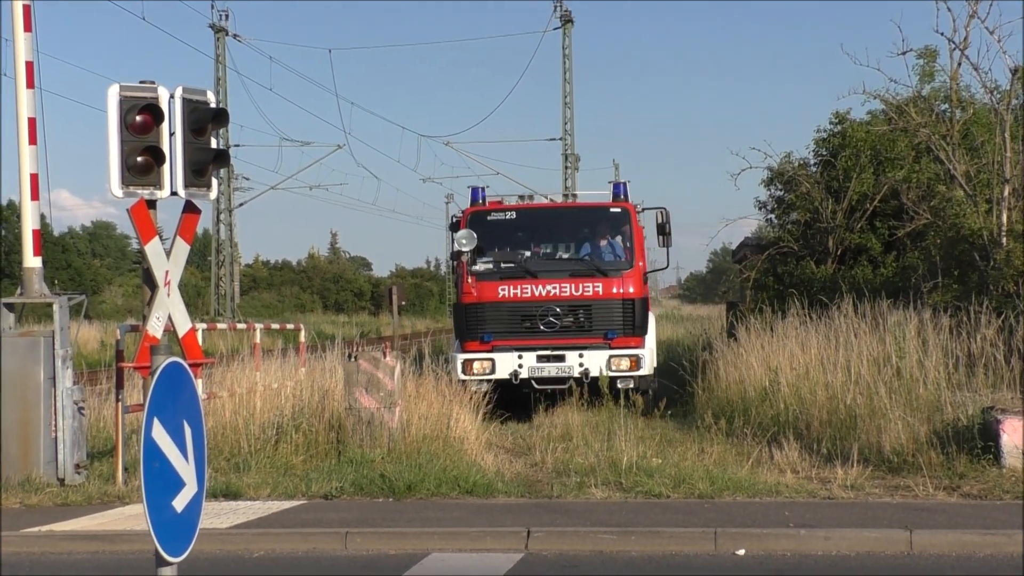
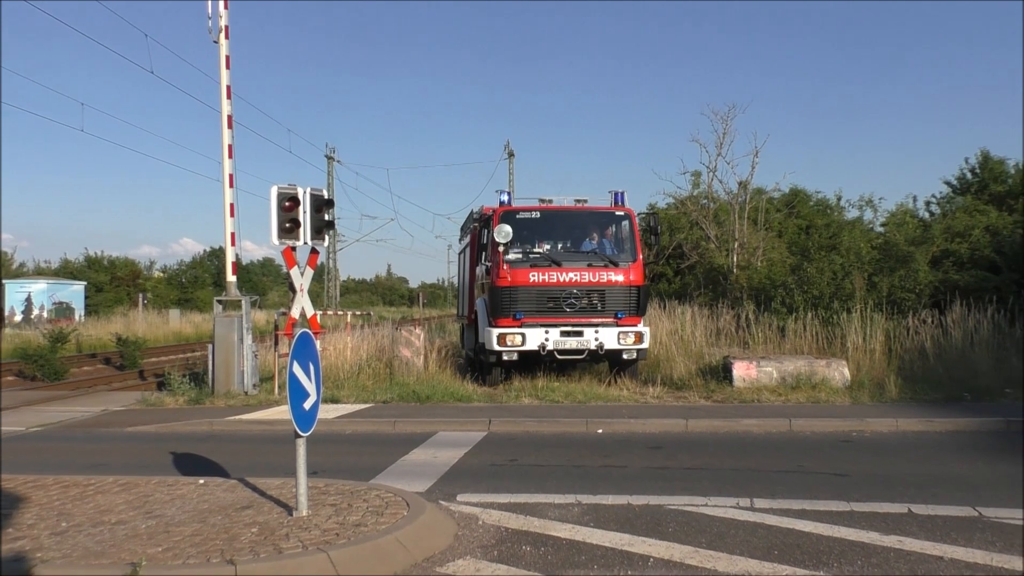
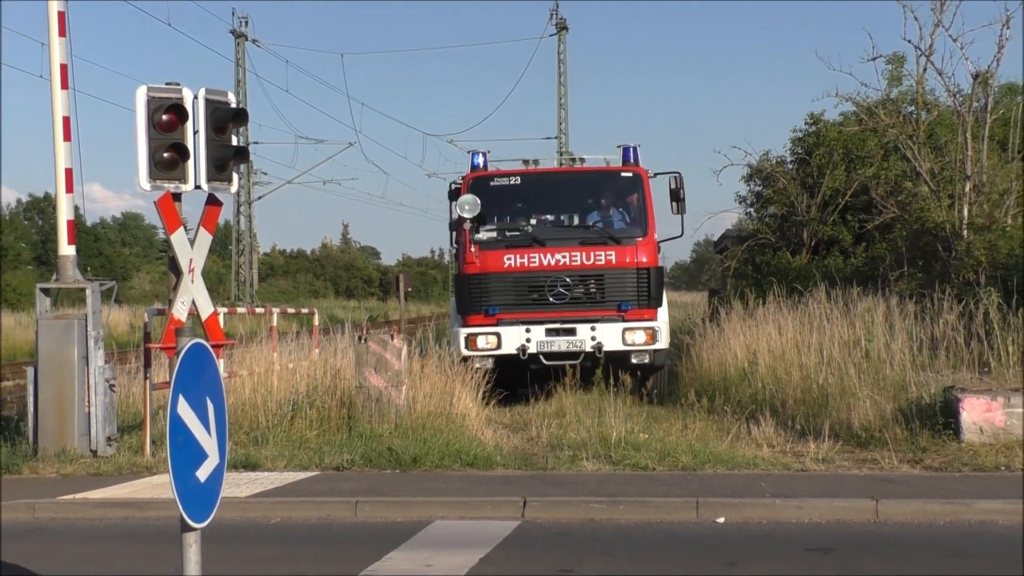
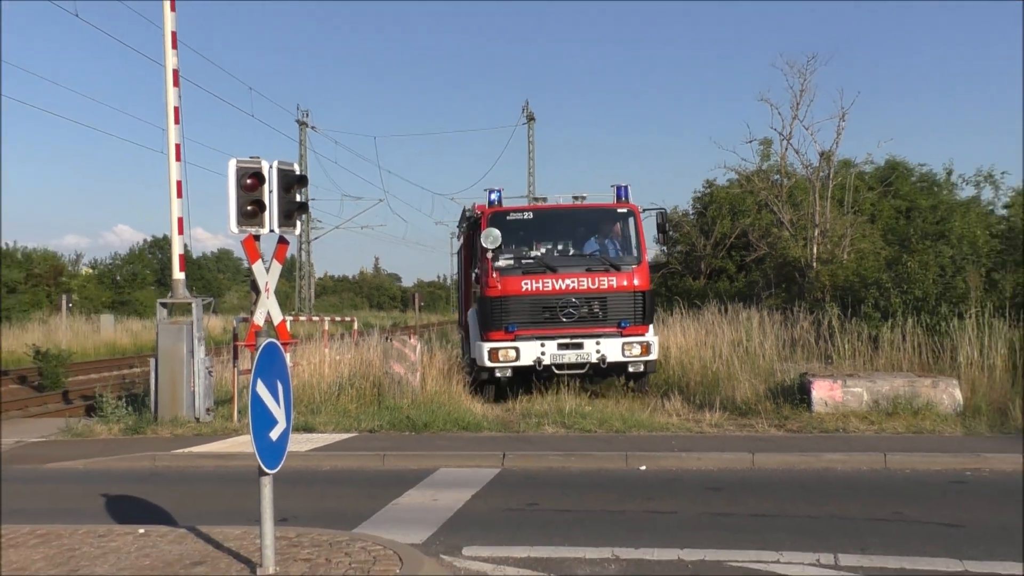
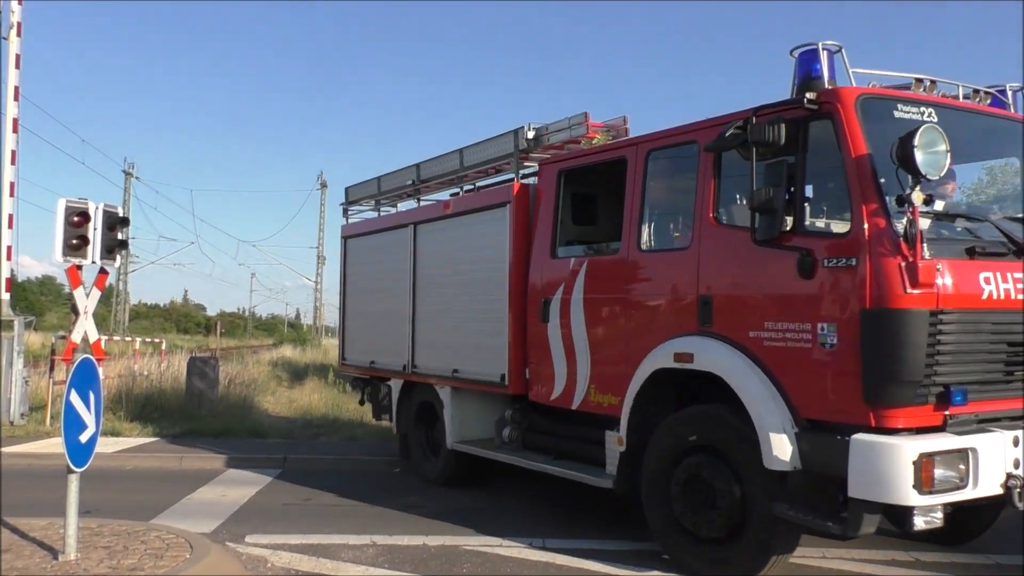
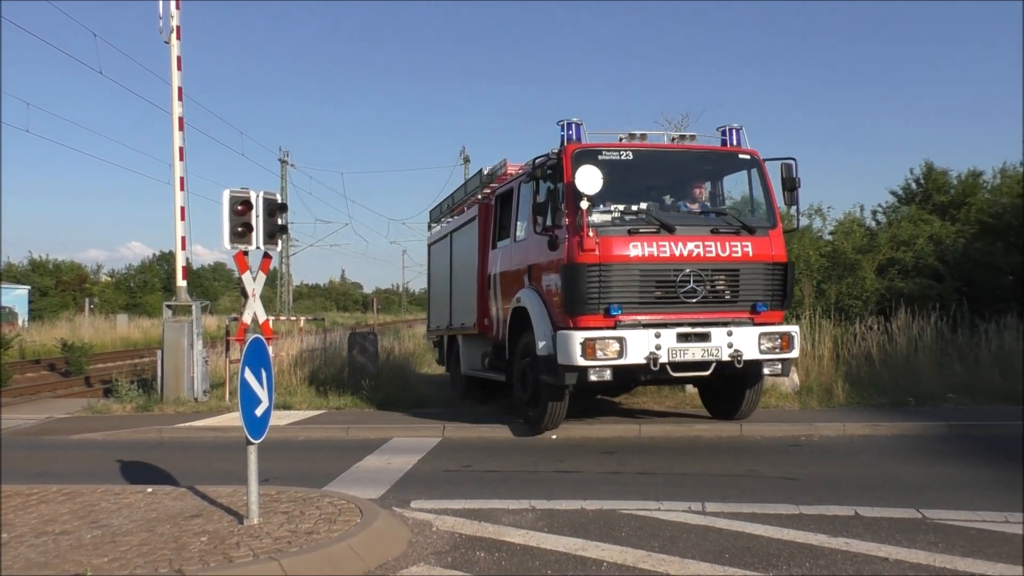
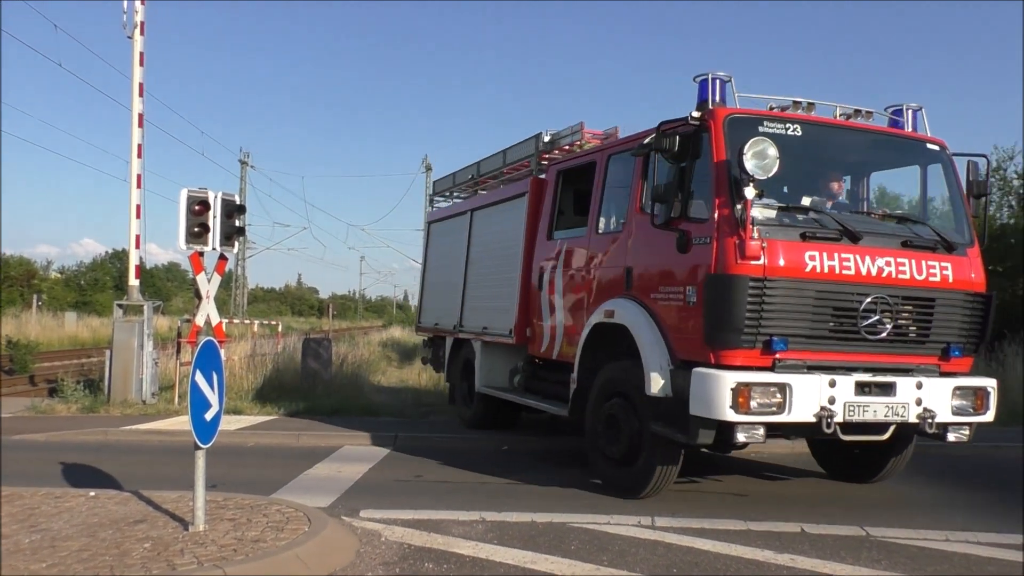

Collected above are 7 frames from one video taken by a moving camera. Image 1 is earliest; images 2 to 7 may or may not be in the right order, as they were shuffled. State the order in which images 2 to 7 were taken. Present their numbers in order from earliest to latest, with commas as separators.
3, 4, 2, 6, 7, 5
